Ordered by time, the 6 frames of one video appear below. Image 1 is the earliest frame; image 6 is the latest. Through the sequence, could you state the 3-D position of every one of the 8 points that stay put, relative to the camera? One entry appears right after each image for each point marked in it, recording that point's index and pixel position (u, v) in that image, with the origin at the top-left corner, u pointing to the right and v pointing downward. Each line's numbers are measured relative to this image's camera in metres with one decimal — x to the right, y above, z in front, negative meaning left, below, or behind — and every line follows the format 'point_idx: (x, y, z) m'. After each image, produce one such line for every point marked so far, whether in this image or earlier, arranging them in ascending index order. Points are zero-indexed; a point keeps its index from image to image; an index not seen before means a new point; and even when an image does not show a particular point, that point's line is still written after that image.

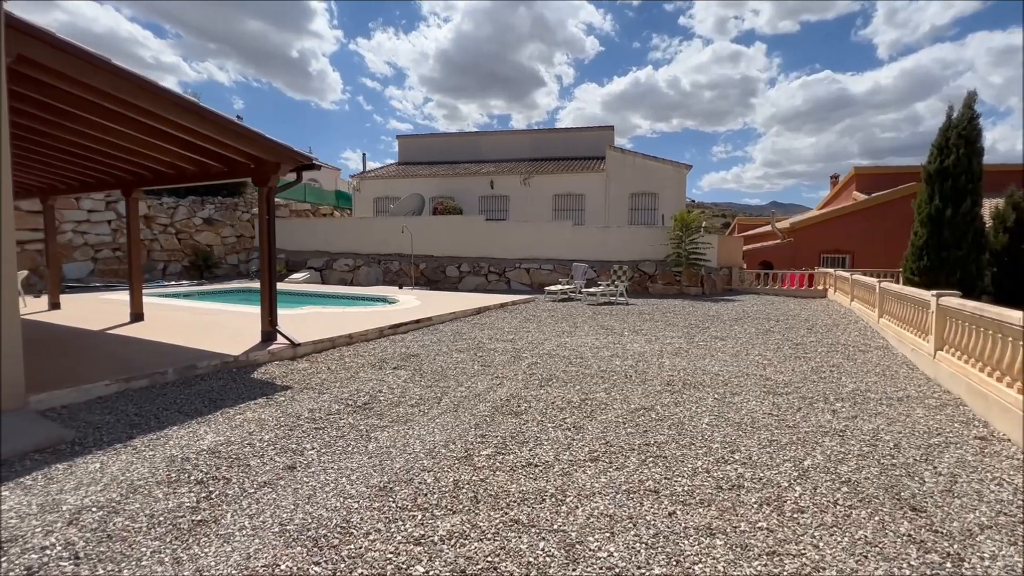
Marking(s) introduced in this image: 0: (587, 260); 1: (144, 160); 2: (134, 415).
0: (+2.4, +0.9, +15.1) m
1: (-4.9, +1.7, +6.3) m
2: (-3.1, -1.0, +3.9) m
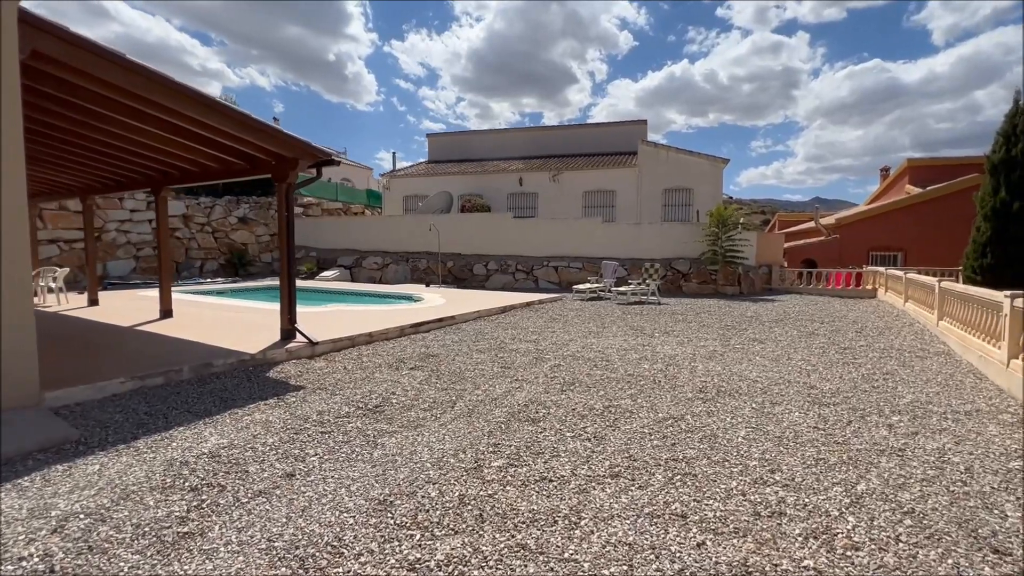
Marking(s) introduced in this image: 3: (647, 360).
0: (+3.2, +0.9, +14.6) m
1: (-4.6, +1.7, +6.3) m
2: (-3.0, -1.0, +3.8) m
3: (+1.6, -0.9, +5.7) m
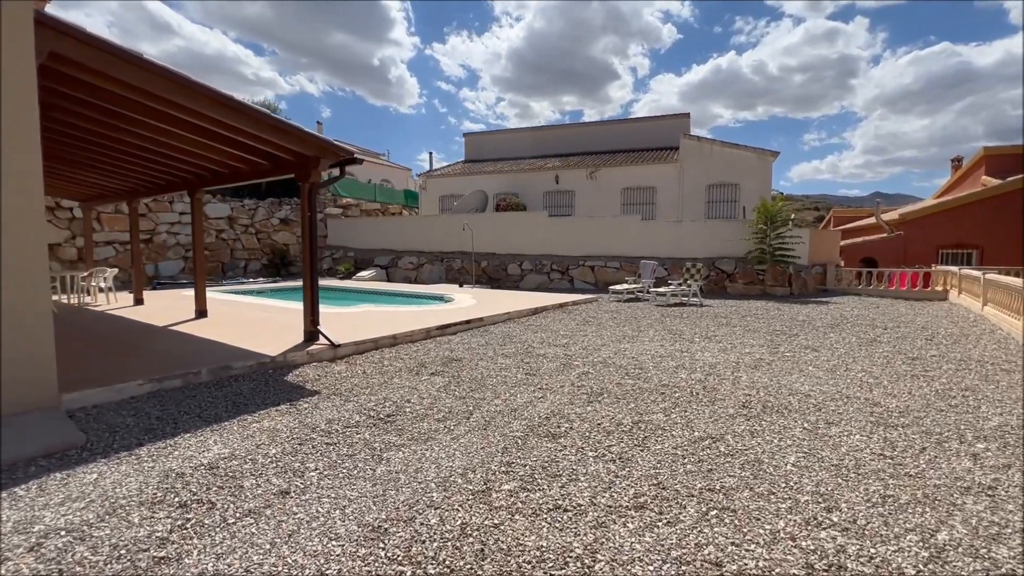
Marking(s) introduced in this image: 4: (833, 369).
0: (+4.3, +0.9, +14.0) m
1: (-4.2, +1.7, +6.4) m
2: (-2.8, -1.0, +3.7) m
3: (+1.9, -0.9, +5.3) m
4: (+3.5, -0.9, +5.1) m
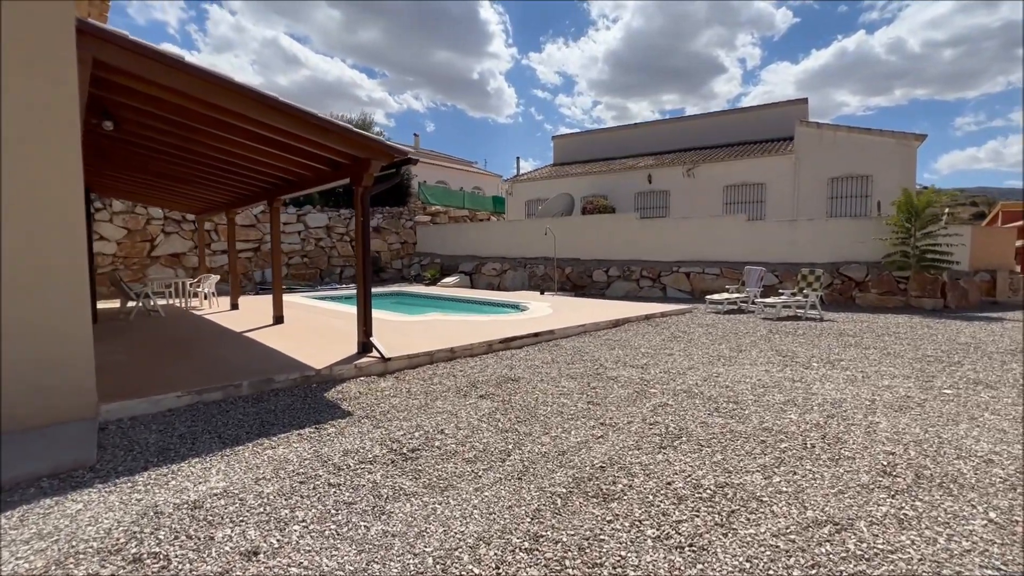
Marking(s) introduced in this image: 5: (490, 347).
0: (+6.5, +0.7, +12.2) m
1: (-3.3, +1.6, +6.4) m
2: (-2.5, -1.1, +3.5) m
3: (+2.4, -1.0, +4.1) m
4: (+3.9, -1.0, +3.6) m
5: (-0.3, -0.8, +6.4) m
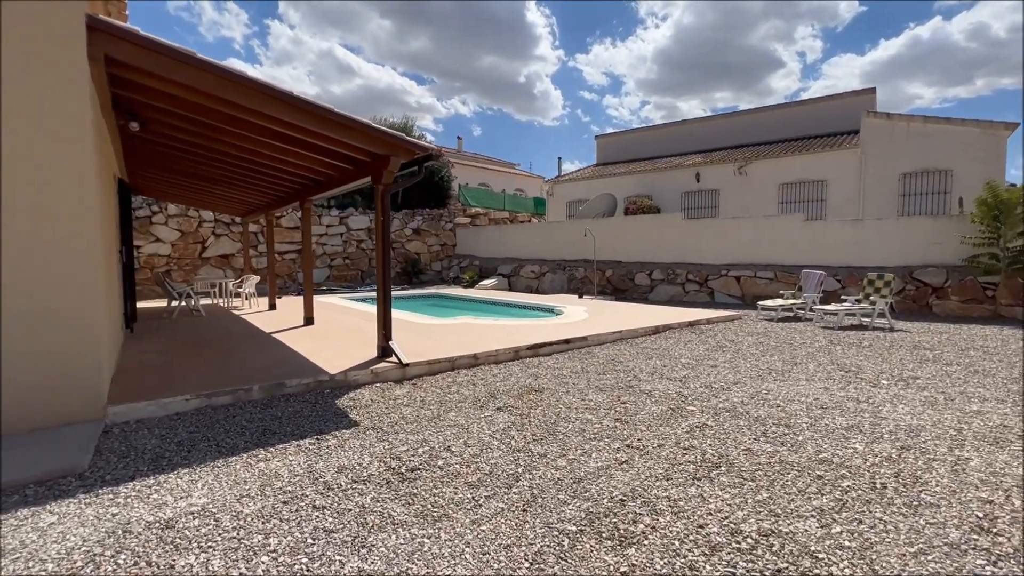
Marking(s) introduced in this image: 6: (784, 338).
0: (+7.4, +0.5, +11.2) m
1: (-2.9, +1.6, +6.4) m
2: (-2.4, -1.1, +3.4) m
3: (+2.6, -1.1, +3.5) m
4: (+4.0, -1.1, +2.9) m
5: (+0.1, -0.8, +6.1) m
6: (+4.2, -0.8, +7.3) m
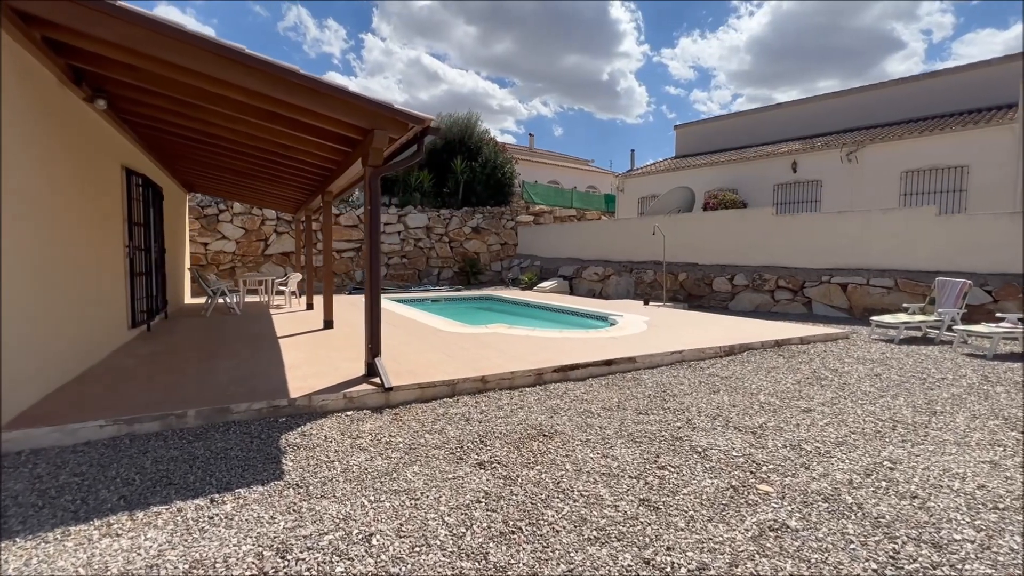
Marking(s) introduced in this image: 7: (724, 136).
0: (+8.4, +0.3, +8.7) m
1: (-2.6, +1.6, +5.7) m
2: (-2.6, -1.1, +2.6) m
3: (+2.3, -1.2, +1.9) m
4: (+3.6, -1.2, +1.1) m
5: (+0.3, -0.9, +4.8) m
6: (+4.6, -0.9, +5.4) m
7: (+8.2, +6.1, +18.8) m
